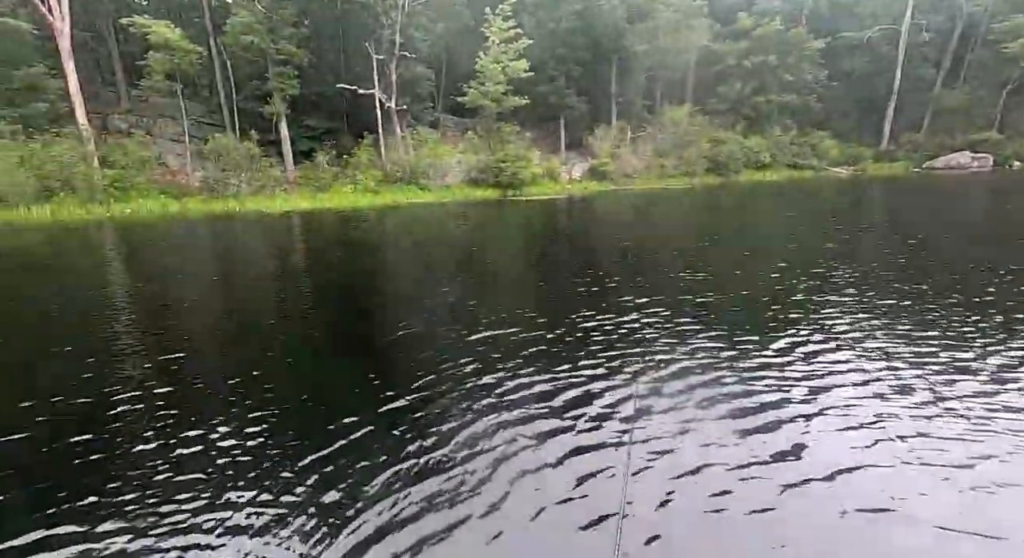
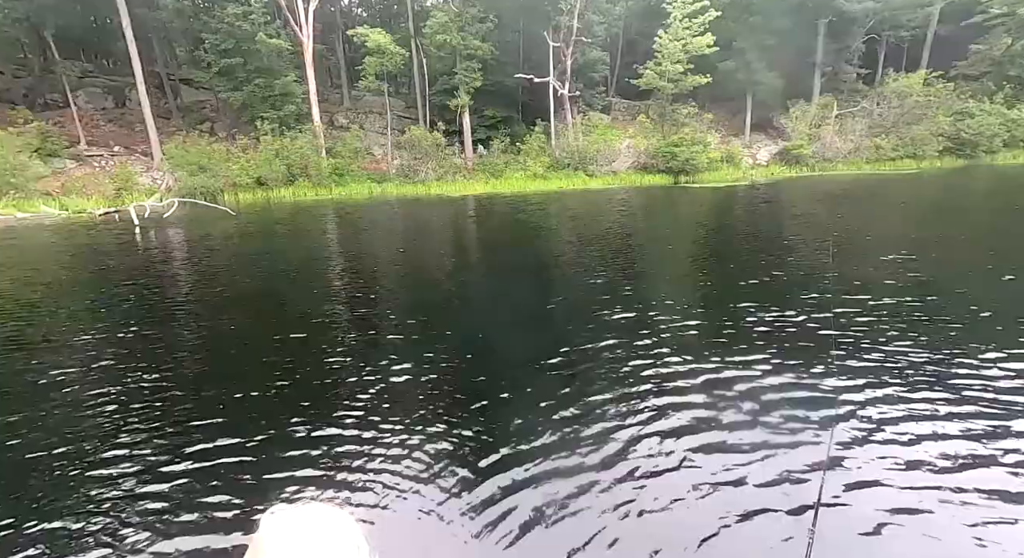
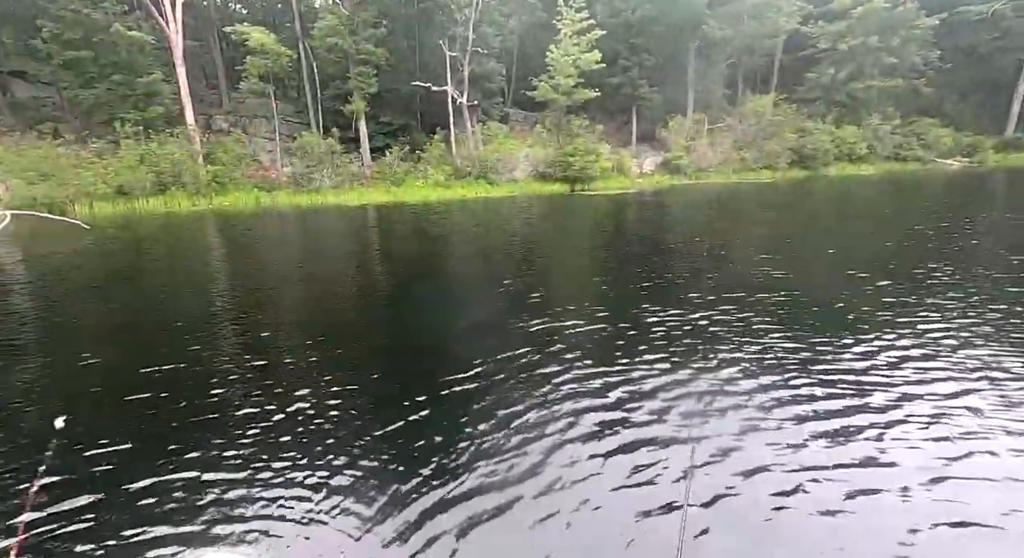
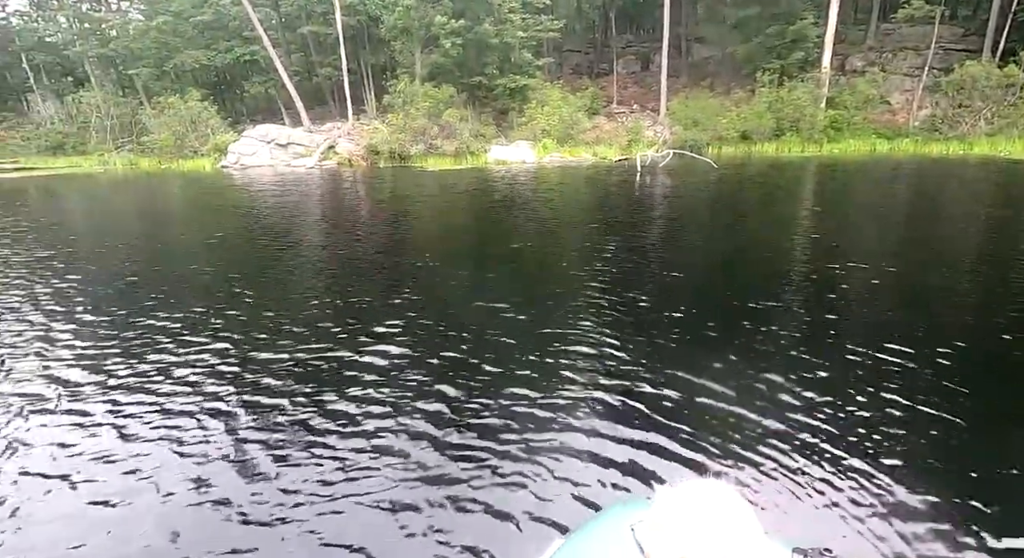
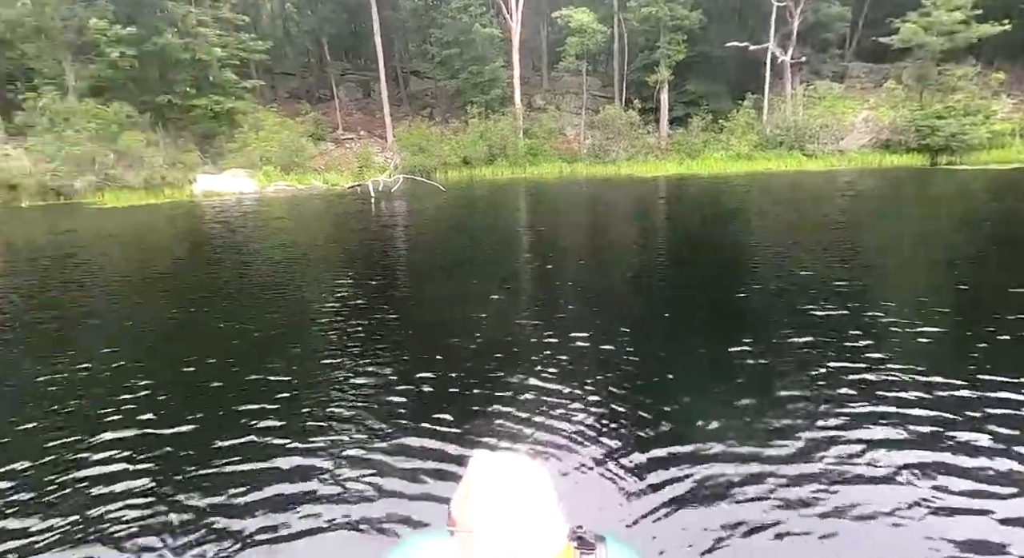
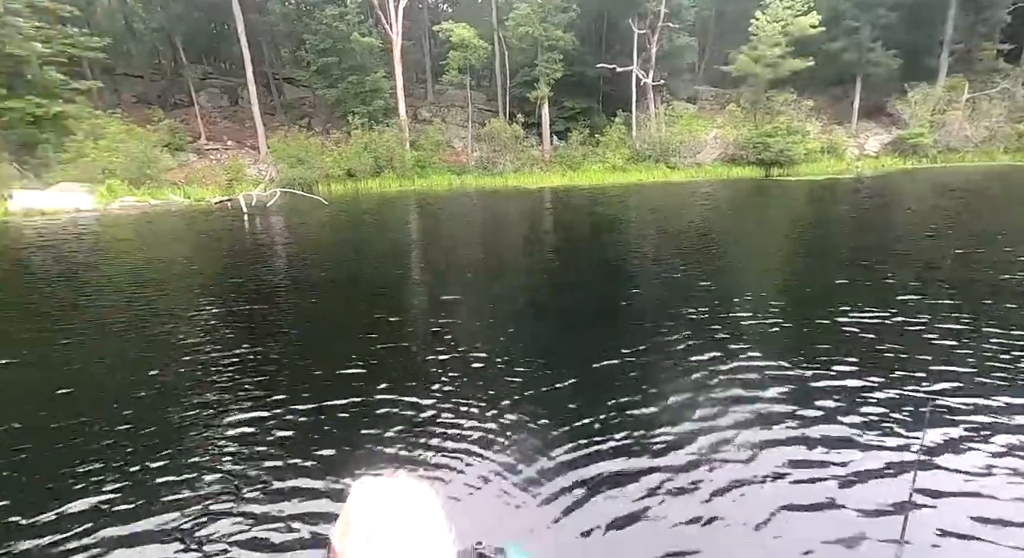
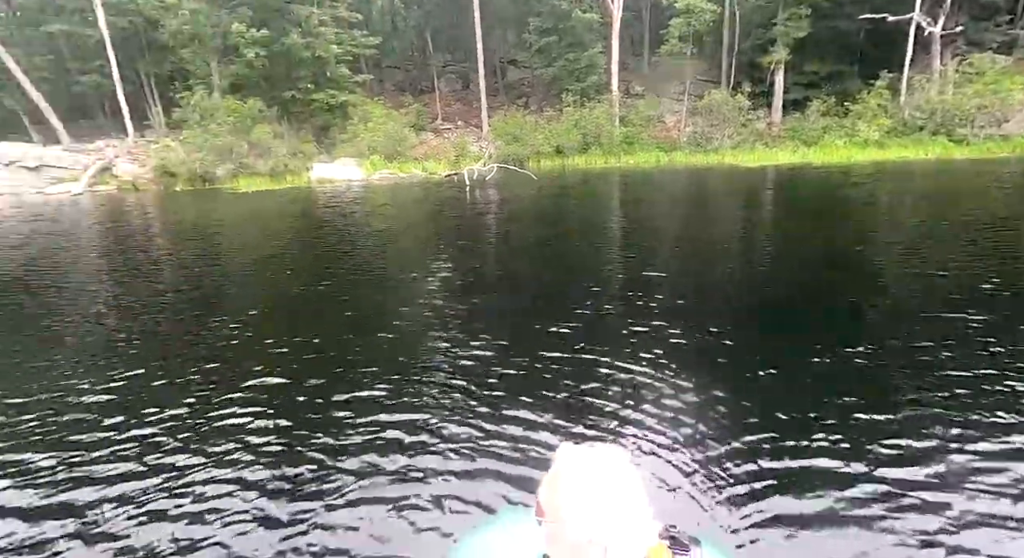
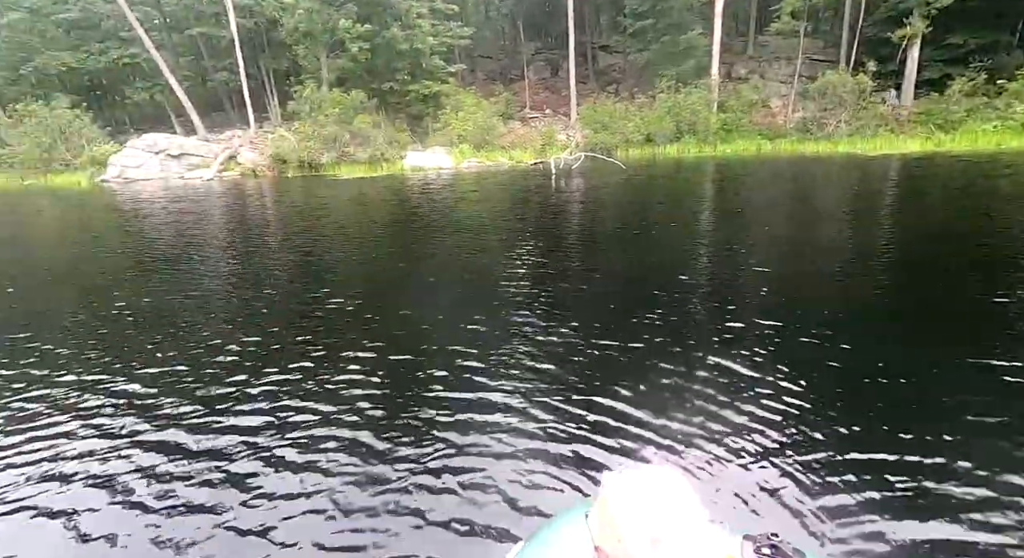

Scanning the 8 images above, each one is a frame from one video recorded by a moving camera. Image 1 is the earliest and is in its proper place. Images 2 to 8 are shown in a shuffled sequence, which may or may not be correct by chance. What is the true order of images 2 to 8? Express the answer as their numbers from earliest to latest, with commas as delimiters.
3, 2, 6, 5, 7, 8, 4
